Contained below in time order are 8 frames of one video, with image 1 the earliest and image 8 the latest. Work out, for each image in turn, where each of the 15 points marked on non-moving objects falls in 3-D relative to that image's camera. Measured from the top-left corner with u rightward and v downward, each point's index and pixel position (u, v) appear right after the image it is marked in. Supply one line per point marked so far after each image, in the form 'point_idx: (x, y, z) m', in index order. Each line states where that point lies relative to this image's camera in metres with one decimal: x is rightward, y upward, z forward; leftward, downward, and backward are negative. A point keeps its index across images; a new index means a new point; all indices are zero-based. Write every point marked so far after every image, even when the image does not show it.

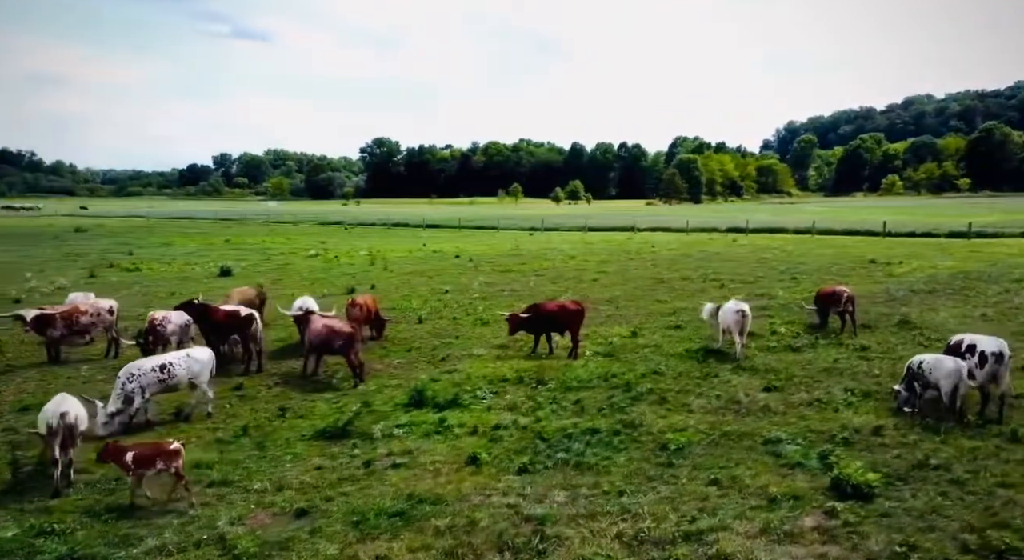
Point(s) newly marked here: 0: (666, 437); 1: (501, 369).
0: (+2.4, -2.4, +11.7) m
1: (-0.4, -2.0, +17.5) m
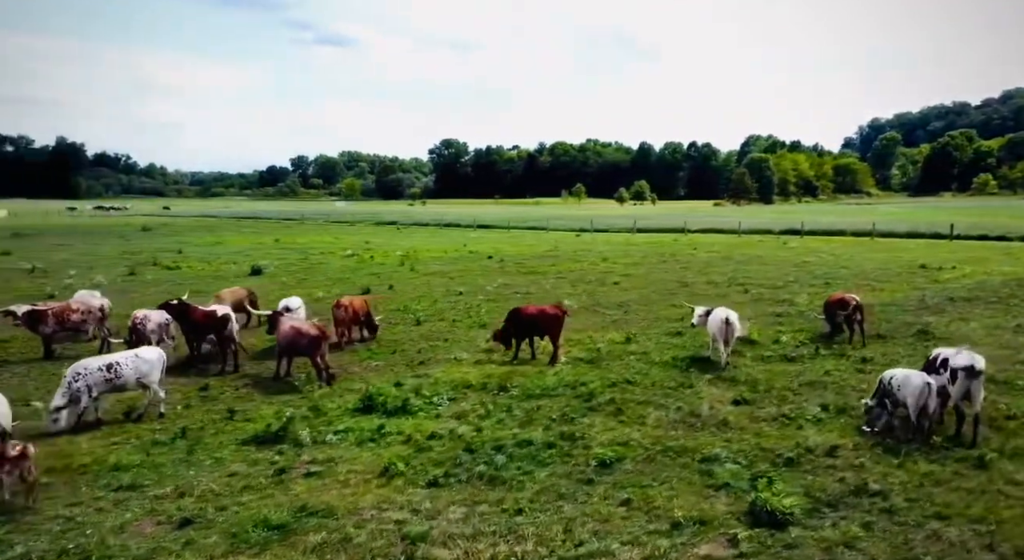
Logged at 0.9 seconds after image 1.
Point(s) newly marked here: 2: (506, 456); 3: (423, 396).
0: (+1.3, -2.5, +11.1) m
1: (-1.1, -2.1, +17.1) m
2: (-0.1, -2.5, +10.8) m
3: (-1.8, -2.3, +14.9) m
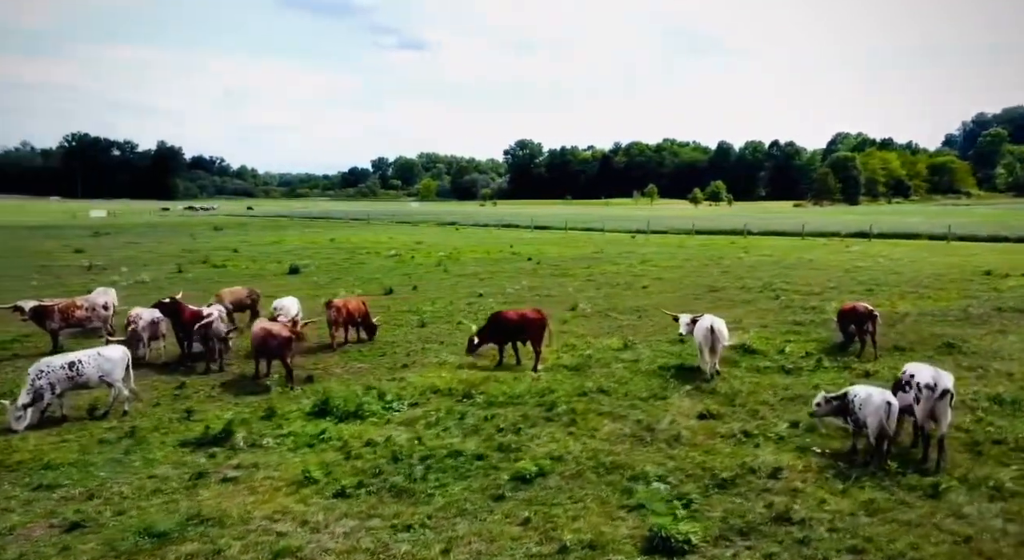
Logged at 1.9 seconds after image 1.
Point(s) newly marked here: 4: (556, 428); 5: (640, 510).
0: (+0.3, -2.6, +10.7) m
1: (-1.6, -2.1, +16.9) m
2: (-1.1, -2.6, +10.5) m
3: (-2.5, -2.3, +14.7) m
4: (+0.7, -2.5, +12.8) m
5: (+1.5, -2.7, +9.0) m
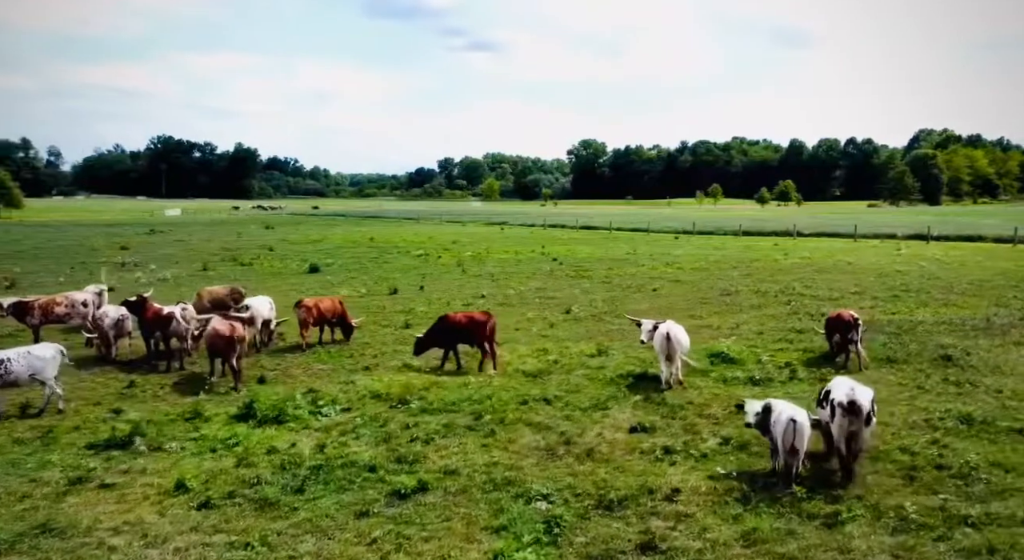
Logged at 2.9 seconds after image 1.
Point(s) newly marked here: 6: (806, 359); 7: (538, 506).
0: (-1.2, -2.6, +10.2) m
1: (-2.6, -2.2, +16.5) m
2: (-2.6, -2.6, +10.1) m
3: (-3.8, -2.4, +14.3) m
4: (-0.6, -2.5, +12.3) m
5: (-0.1, -2.8, +8.4) m
6: (+7.4, -2.0, +19.3) m
7: (+0.3, -2.7, +9.3) m
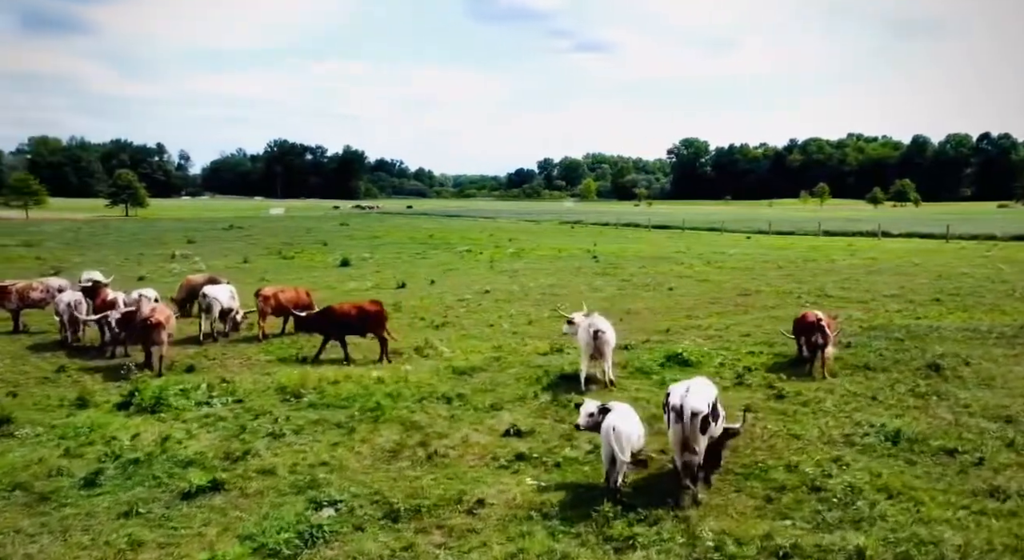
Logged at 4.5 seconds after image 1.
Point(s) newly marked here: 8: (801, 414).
0: (-3.6, -2.4, +9.5) m
1: (-4.3, -2.0, +15.9) m
2: (-5.0, -2.4, +9.6) m
3: (-5.6, -2.1, +13.9) m
4: (-2.8, -2.3, +11.5) m
5: (-2.6, -2.6, +7.7) m
6: (+6.0, -1.9, +17.6) m
7: (-2.1, -2.5, +8.5) m
8: (+4.8, -2.3, +12.9) m
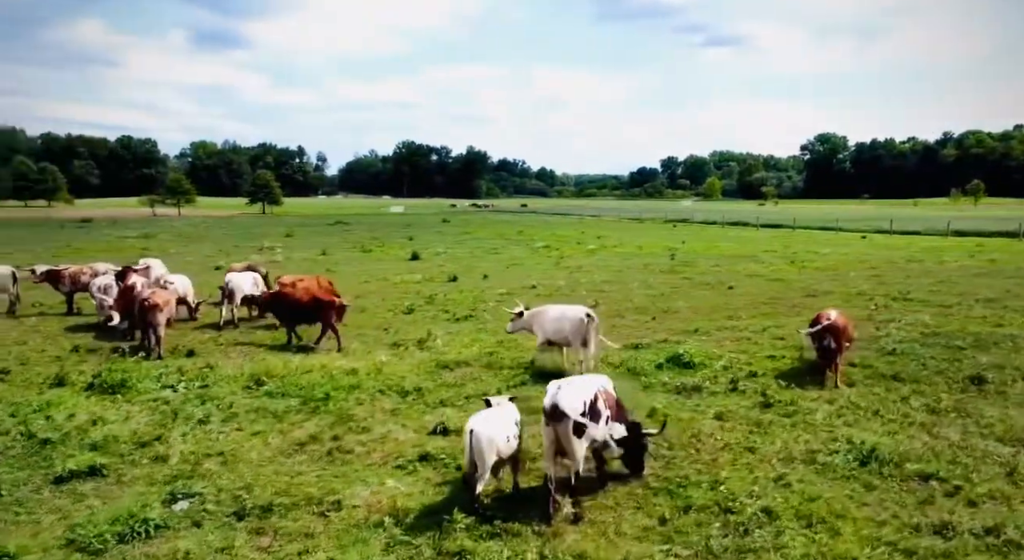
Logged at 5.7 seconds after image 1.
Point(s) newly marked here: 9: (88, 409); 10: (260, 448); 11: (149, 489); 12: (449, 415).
0: (-4.8, -2.2, +9.4) m
1: (-4.6, -1.7, +15.8) m
2: (-6.2, -2.2, +9.6) m
3: (-6.3, -1.8, +14.0) m
4: (-3.8, -2.1, +11.2) m
5: (-4.2, -2.4, +7.4) m
6: (+5.8, -1.8, +16.0) m
7: (-3.6, -2.3, +8.1) m
8: (+3.9, -2.2, +11.5) m
9: (-6.5, -2.0, +12.0) m
10: (-3.3, -2.2, +10.1) m
11: (-4.0, -2.3, +8.6) m
12: (-0.9, -2.1, +11.8) m
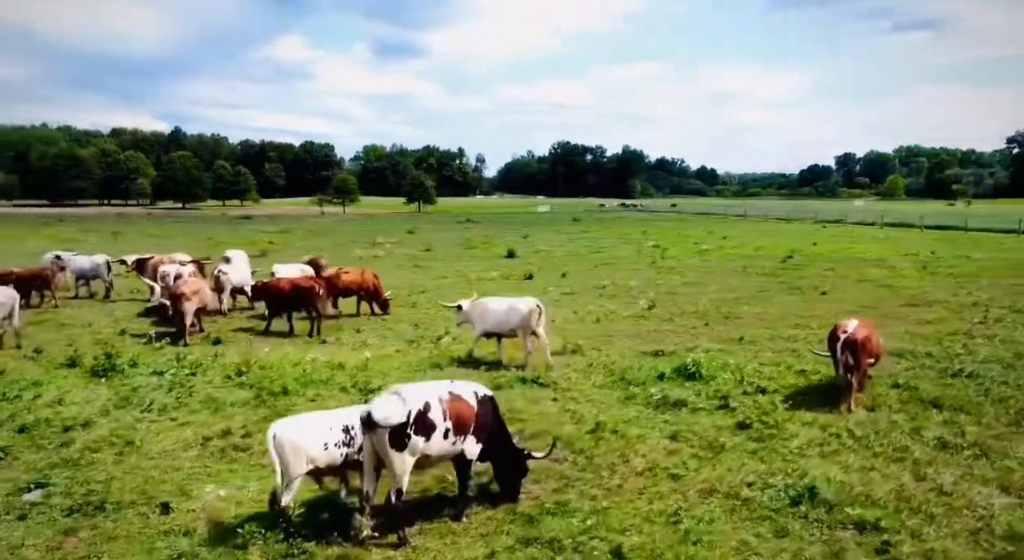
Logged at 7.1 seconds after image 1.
0: (-6.2, -2.1, +9.7) m
1: (-4.7, -1.6, +15.9) m
2: (-7.5, -2.0, +10.2) m
3: (-6.7, -1.7, +14.5) m
4: (-4.7, -2.0, +11.3) m
5: (-5.9, -2.3, +7.6) m
6: (+5.5, -1.9, +14.1) m
7: (-5.1, -2.2, +8.2) m
8: (+2.8, -2.2, +10.0) m
9: (-7.3, -1.8, +12.5) m
10: (-4.5, -2.1, +10.1) m
11: (-5.5, -2.2, +8.8) m
12: (-1.8, -2.0, +11.3) m
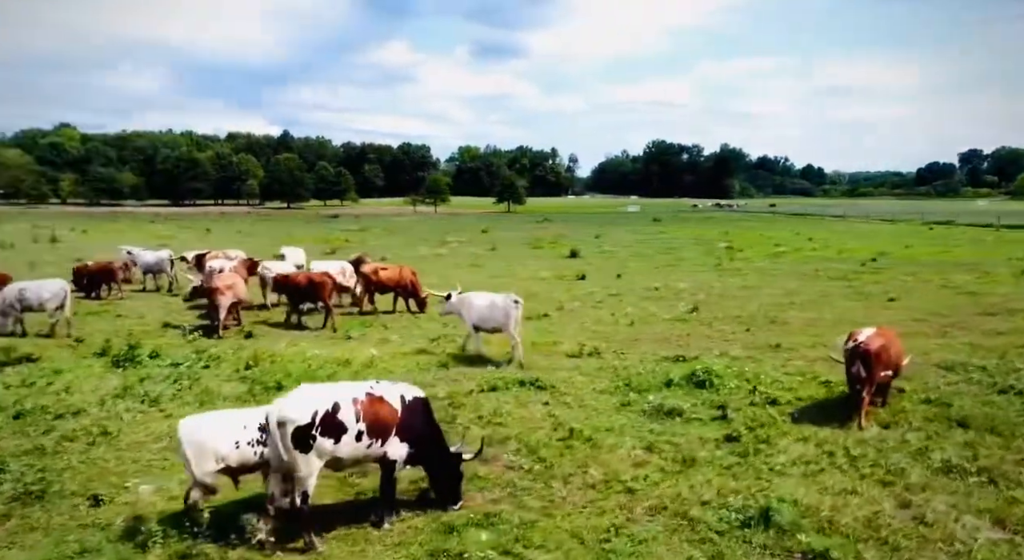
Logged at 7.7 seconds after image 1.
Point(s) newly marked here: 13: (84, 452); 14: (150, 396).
0: (-6.6, -2.0, +10.1) m
1: (-4.5, -1.5, +16.2) m
2: (-7.9, -1.9, +10.8) m
3: (-6.6, -1.6, +15.0) m
4: (-5.0, -1.9, +11.5) m
5: (-6.7, -2.2, +8.0) m
6: (+5.5, -2.0, +13.2) m
7: (-5.8, -2.1, +8.5) m
8: (+2.3, -2.3, +9.4) m
9: (-7.5, -1.7, +13.1) m
10: (-4.9, -2.0, +10.4) m
11: (-6.1, -2.1, +9.1) m
12: (-2.1, -2.0, +11.2) m
13: (-5.1, -2.1, +9.5) m
14: (-5.7, -1.8, +12.2) m
